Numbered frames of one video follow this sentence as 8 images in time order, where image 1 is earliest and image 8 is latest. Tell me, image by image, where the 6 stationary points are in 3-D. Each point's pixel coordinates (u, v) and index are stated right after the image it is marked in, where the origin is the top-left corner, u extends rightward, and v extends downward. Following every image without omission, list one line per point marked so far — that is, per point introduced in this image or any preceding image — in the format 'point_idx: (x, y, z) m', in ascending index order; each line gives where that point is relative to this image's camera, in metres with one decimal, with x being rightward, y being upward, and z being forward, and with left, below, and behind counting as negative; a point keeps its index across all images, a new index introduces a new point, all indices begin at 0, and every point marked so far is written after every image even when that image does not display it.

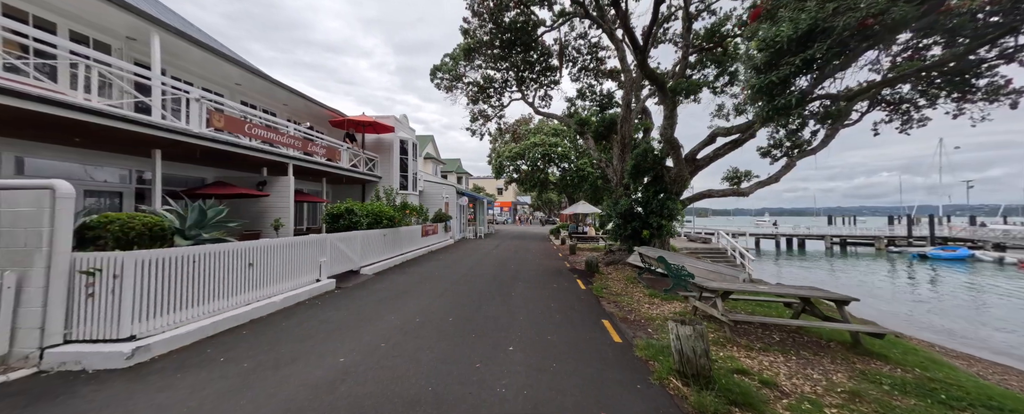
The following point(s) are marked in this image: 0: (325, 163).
0: (-7.7, +1.8, +13.3) m
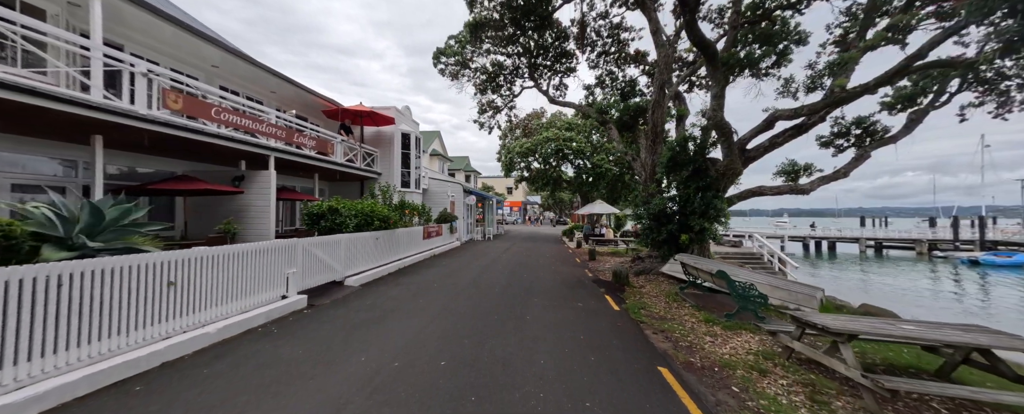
0: (-7.2, +1.8, +11.8) m
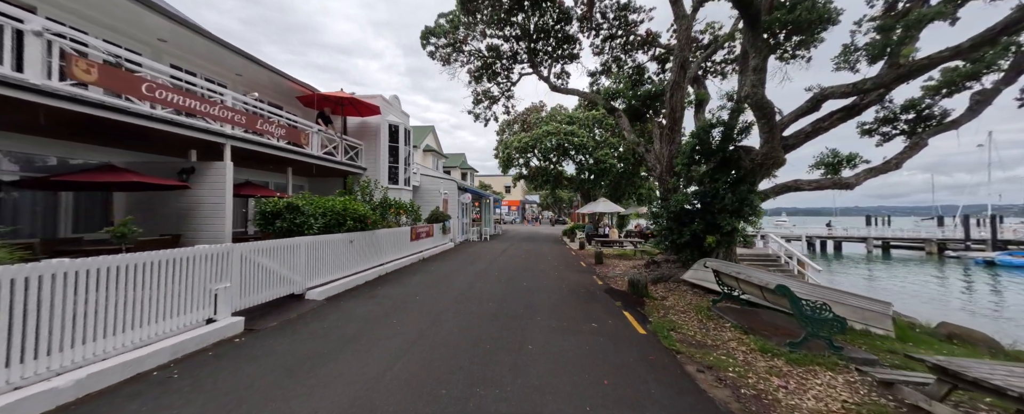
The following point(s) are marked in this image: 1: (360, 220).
0: (-7.3, +1.9, +10.4) m
1: (-4.1, -0.4, +8.8) m
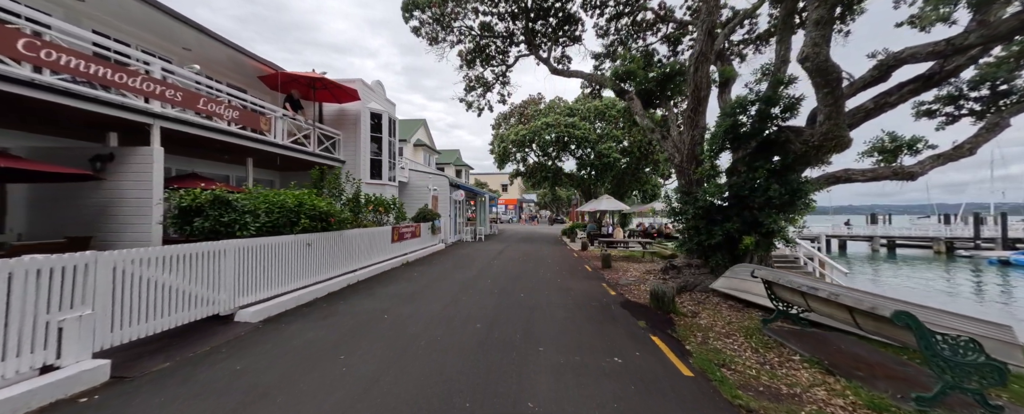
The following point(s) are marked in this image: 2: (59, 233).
0: (-7.4, +2.0, +8.8) m
1: (-4.2, -0.3, +7.2) m
2: (-9.3, -0.5, +6.7) m
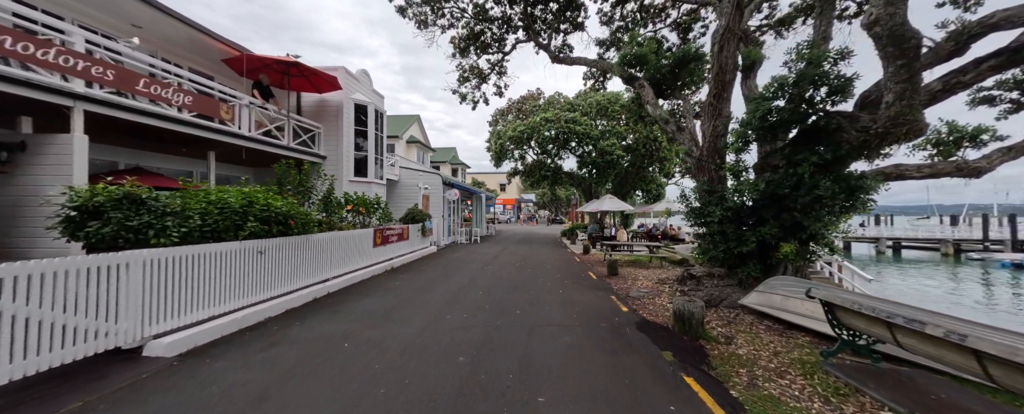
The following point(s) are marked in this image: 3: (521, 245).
0: (-7.5, +2.0, +7.7) m
1: (-4.3, -0.3, +6.1) m
2: (-9.4, -0.5, +5.5) m
3: (+0.5, -2.3, +19.9) m
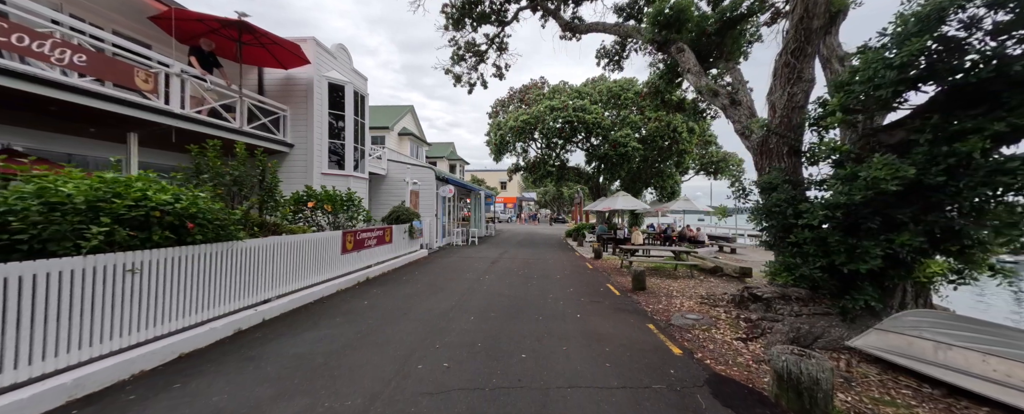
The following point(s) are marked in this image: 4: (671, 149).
0: (-7.5, +2.1, +5.8) m
1: (-4.3, -0.2, +4.2) m
2: (-9.3, -0.5, +3.6) m
3: (+0.6, -2.3, +18.0) m
4: (+8.8, +3.2, +18.0) m
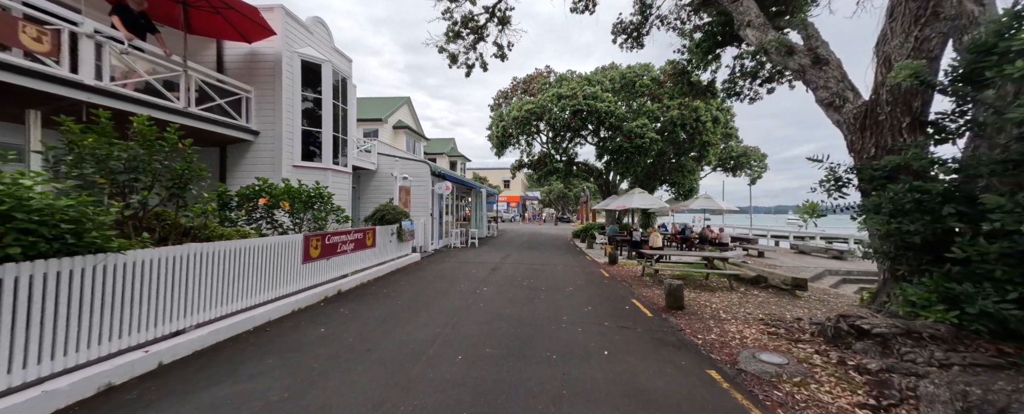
0: (-7.5, +2.1, +4.3) m
1: (-4.2, -0.2, +2.7) m
2: (-9.3, -0.4, +2.1) m
3: (+0.8, -2.2, +16.4) m
4: (+9.0, +3.3, +16.3) m
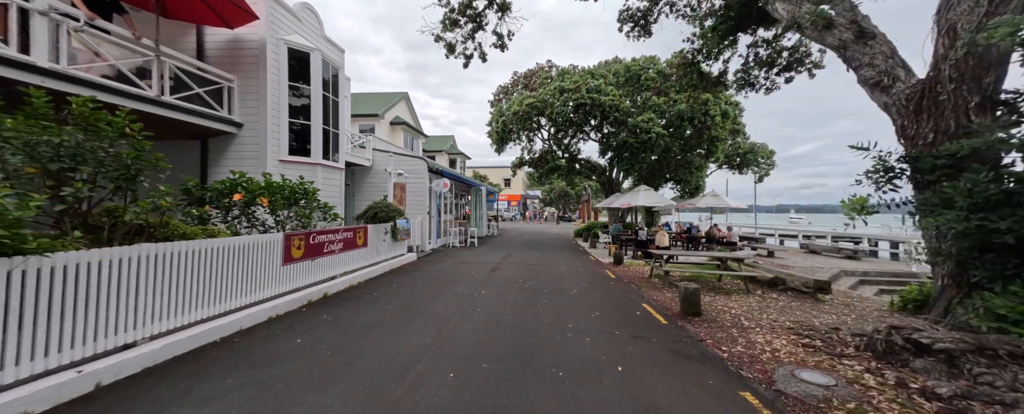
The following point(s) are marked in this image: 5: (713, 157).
0: (-7.5, +2.2, +3.7) m
1: (-4.2, -0.1, +2.1) m
2: (-9.3, -0.4, +1.6) m
3: (+0.8, -2.1, +15.8) m
4: (+9.0, +3.4, +15.7) m
5: (+10.5, +2.6, +16.9) m
